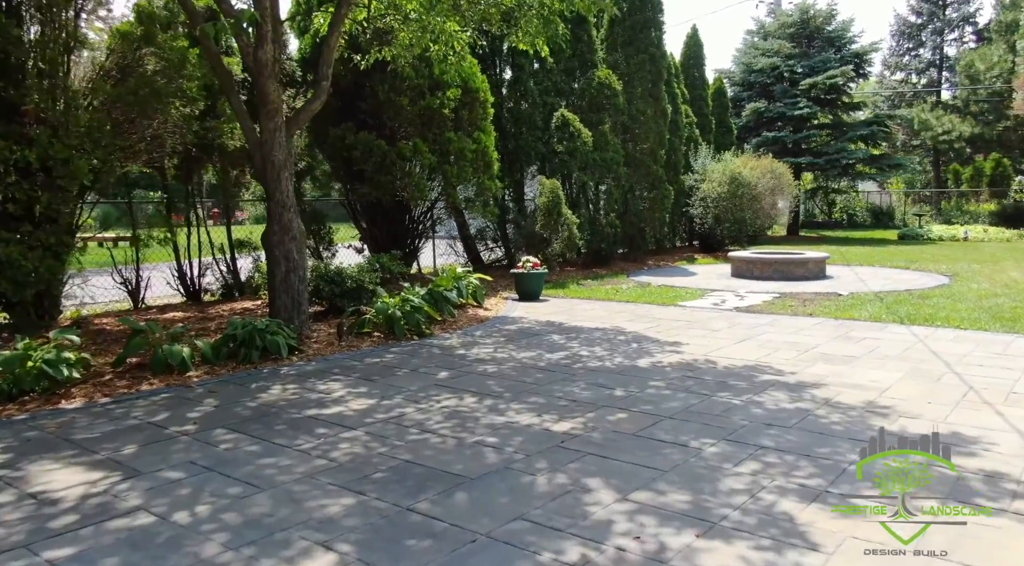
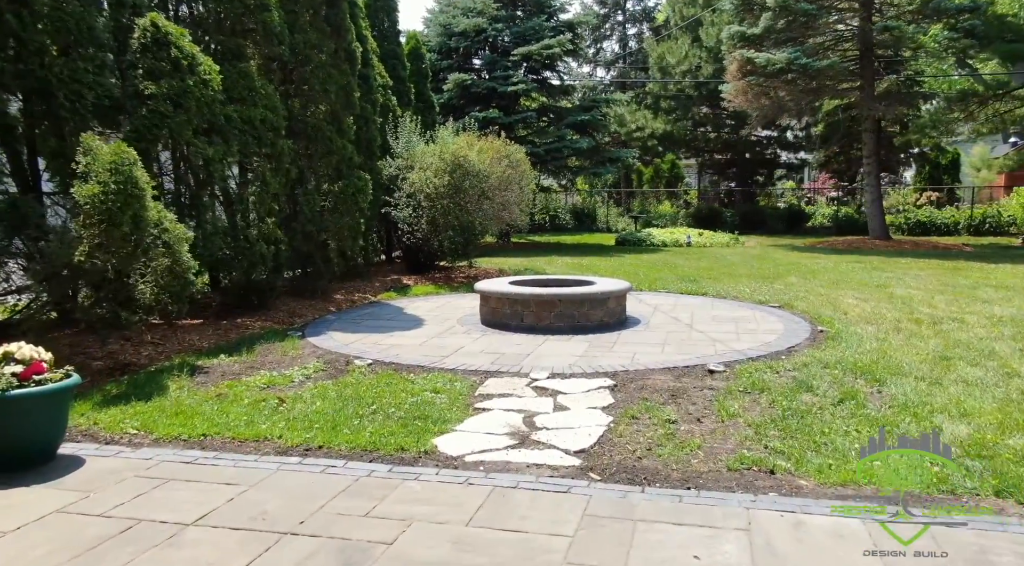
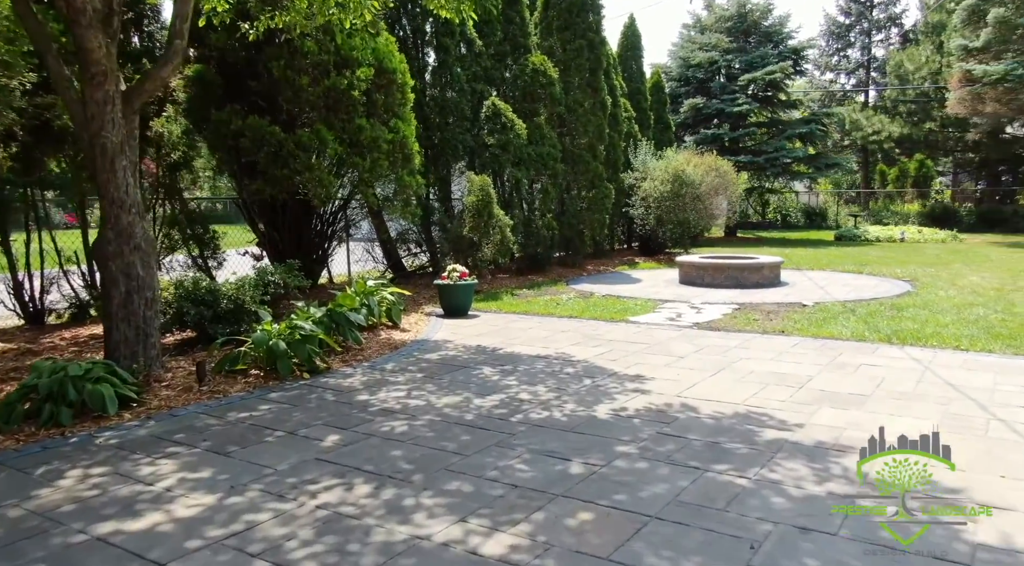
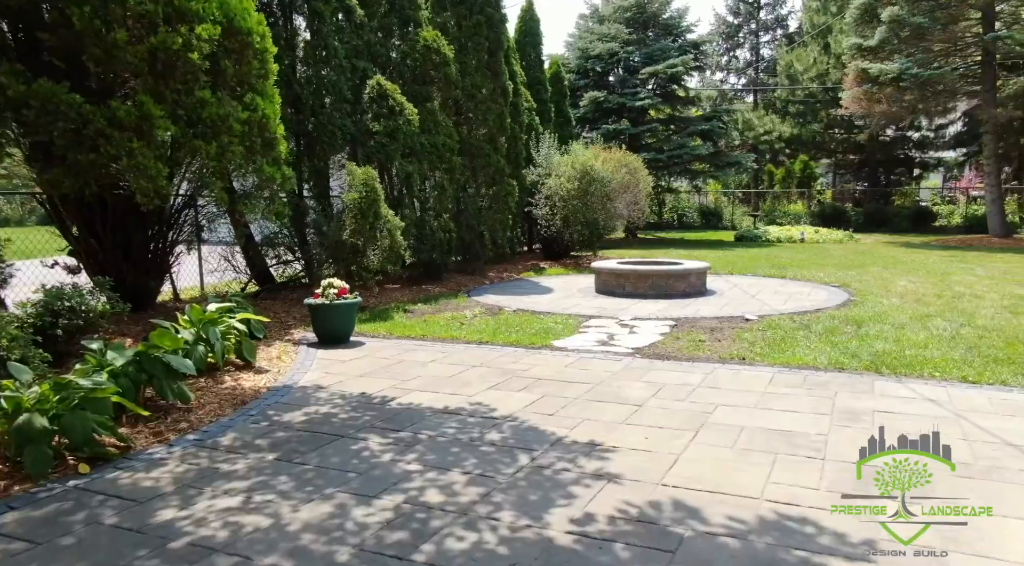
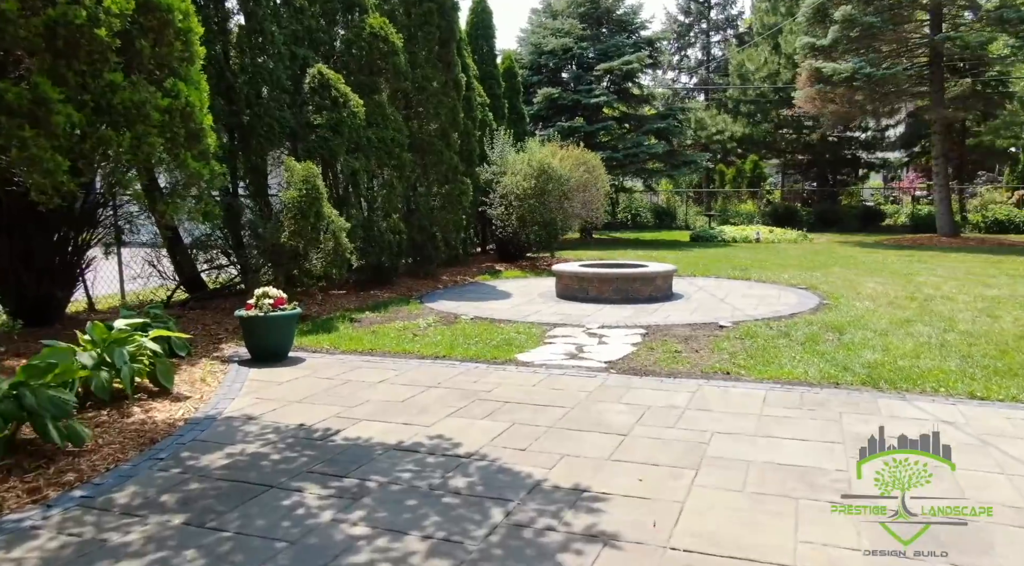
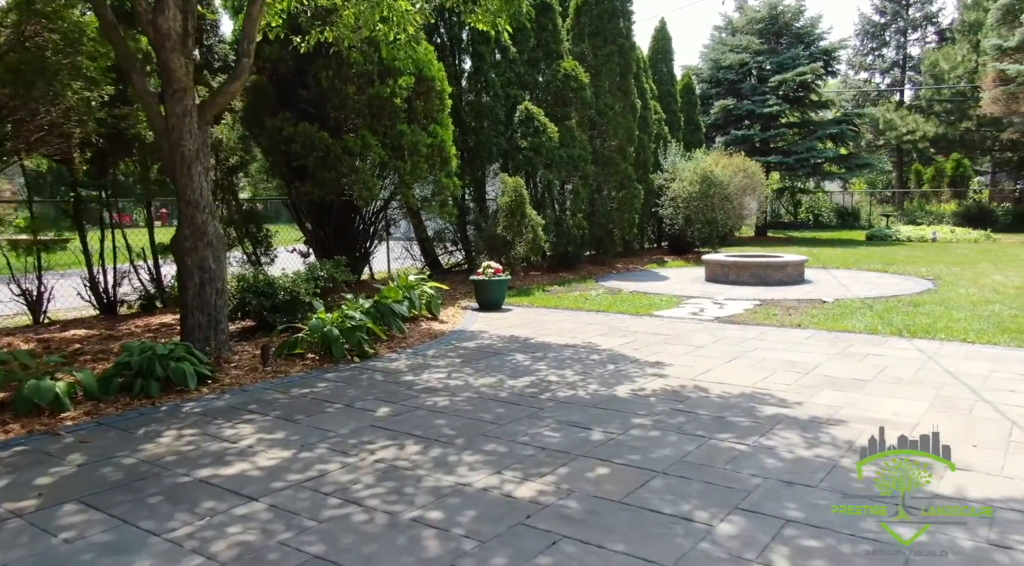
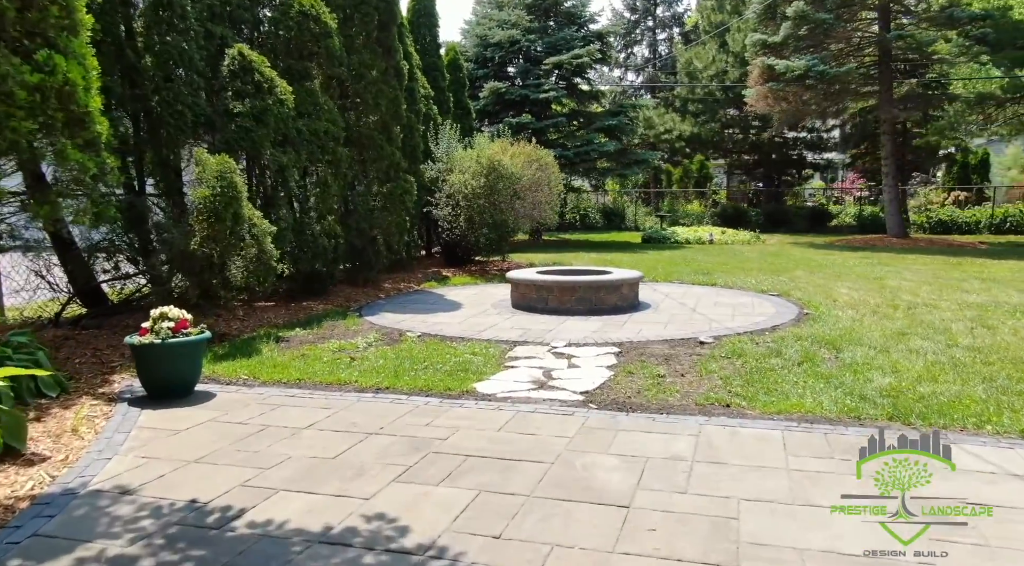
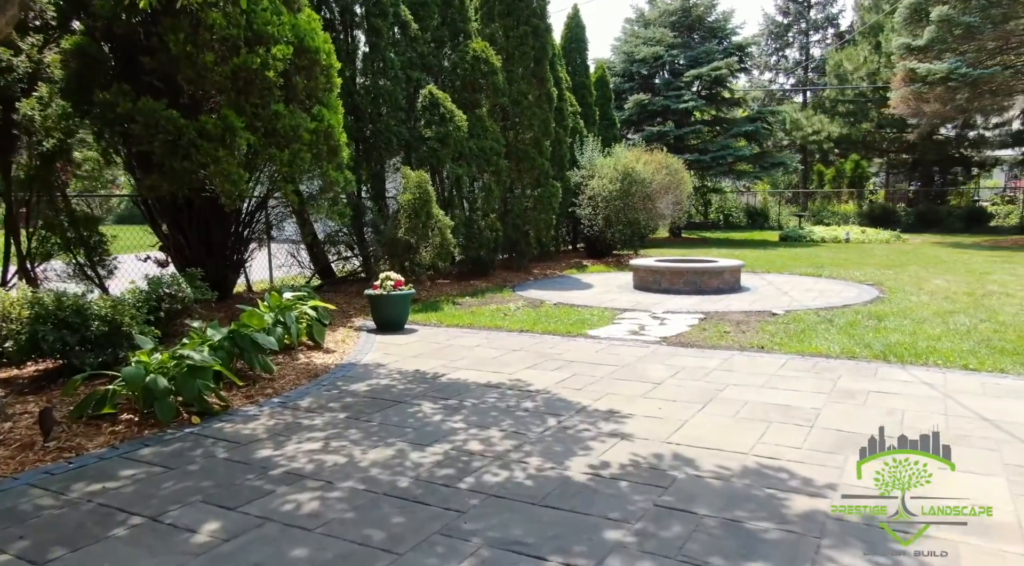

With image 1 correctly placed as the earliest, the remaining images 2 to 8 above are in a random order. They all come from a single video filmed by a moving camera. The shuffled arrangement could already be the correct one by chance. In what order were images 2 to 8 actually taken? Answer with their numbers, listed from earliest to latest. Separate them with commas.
6, 3, 8, 4, 5, 7, 2
